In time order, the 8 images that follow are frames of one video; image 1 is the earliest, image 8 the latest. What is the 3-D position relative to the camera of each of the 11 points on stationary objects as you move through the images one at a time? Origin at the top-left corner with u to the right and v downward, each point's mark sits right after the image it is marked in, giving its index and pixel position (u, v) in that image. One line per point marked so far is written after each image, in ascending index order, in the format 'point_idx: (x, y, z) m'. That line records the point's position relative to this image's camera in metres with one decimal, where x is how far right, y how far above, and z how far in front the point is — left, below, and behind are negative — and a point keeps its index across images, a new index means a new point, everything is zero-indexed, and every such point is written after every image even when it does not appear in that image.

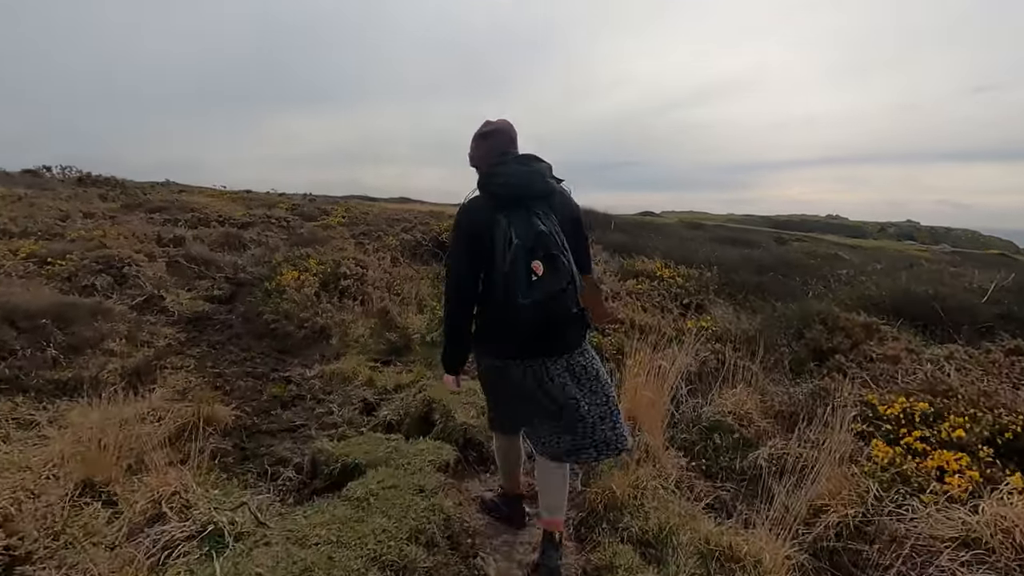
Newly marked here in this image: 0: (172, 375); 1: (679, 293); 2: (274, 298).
0: (-3.7, -1.0, +5.8) m
1: (+2.7, -0.1, +8.7) m
2: (-3.6, -0.1, +8.2) m
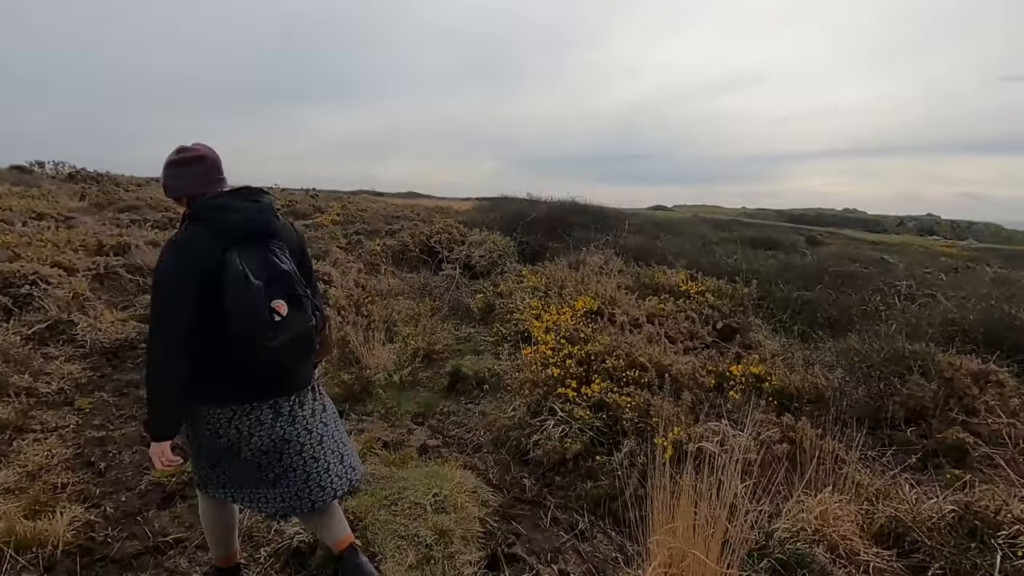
0: (-3.8, -1.3, +4.2) m
1: (+2.6, -0.4, +7.0) m
2: (-3.7, -0.4, +6.6) m
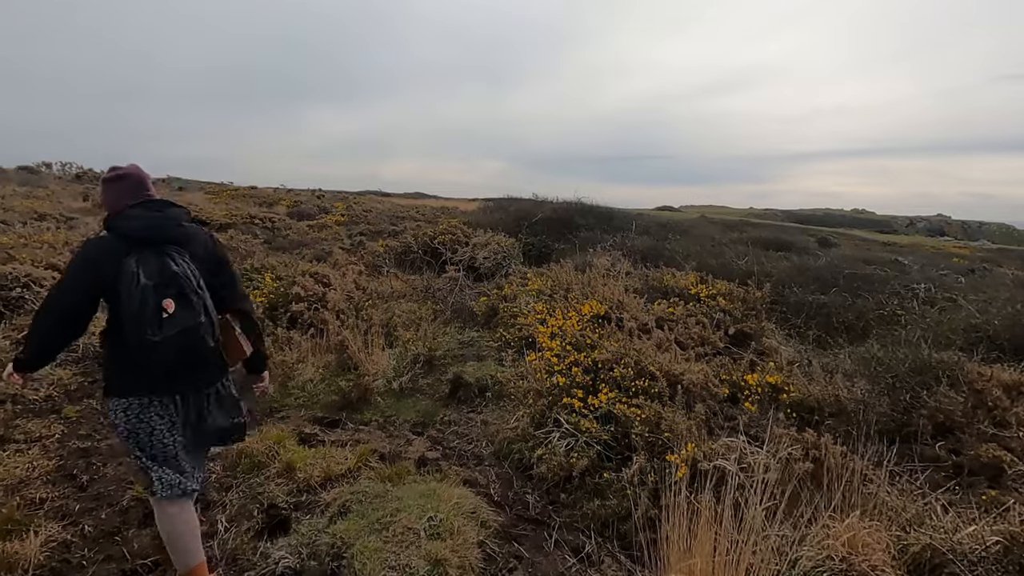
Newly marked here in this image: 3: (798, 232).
0: (-3.8, -1.3, +4.1) m
1: (+2.6, -0.4, +6.8) m
2: (-3.7, -0.5, +6.5) m
3: (+8.7, +1.7, +16.2) m
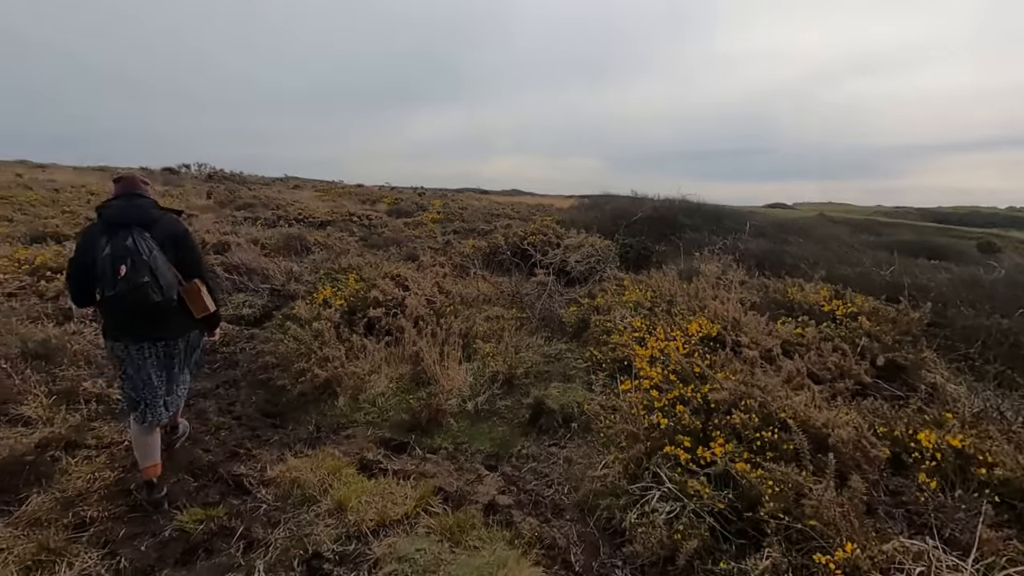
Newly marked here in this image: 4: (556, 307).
0: (-3.2, -1.3, +3.9) m
1: (+3.6, -0.6, +5.5) m
2: (-2.7, -0.5, +6.3) m
3: (+11.3, +1.4, +13.7) m
4: (+0.7, -0.3, +8.0) m
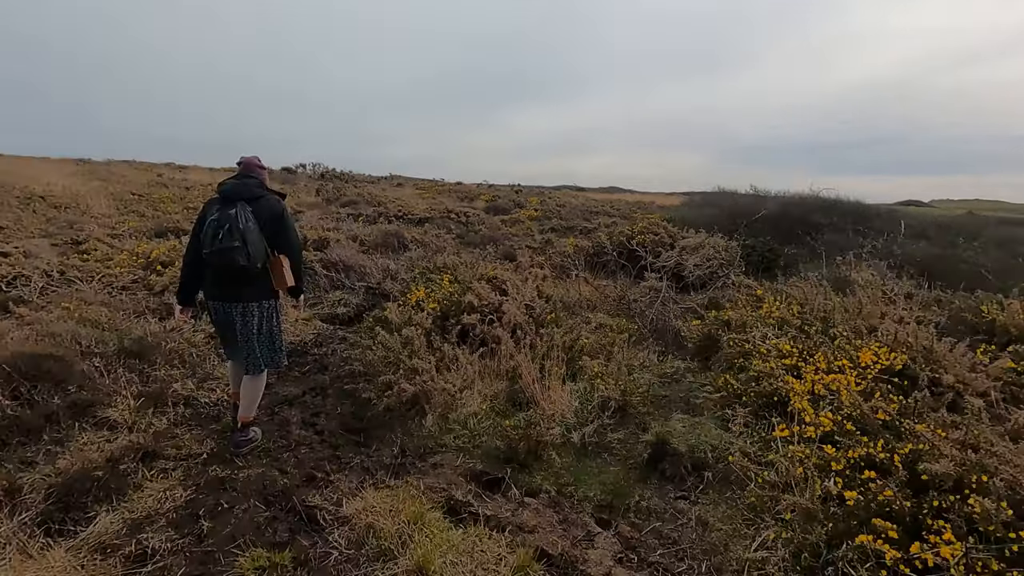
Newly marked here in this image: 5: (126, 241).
0: (-2.5, -1.3, +3.6) m
1: (+4.5, -0.8, +3.9) m
2: (-1.5, -0.5, +5.8) m
3: (+13.5, +1.0, +10.7) m
4: (+2.1, -0.4, +7.0) m
5: (-6.4, +0.8, +8.9) m
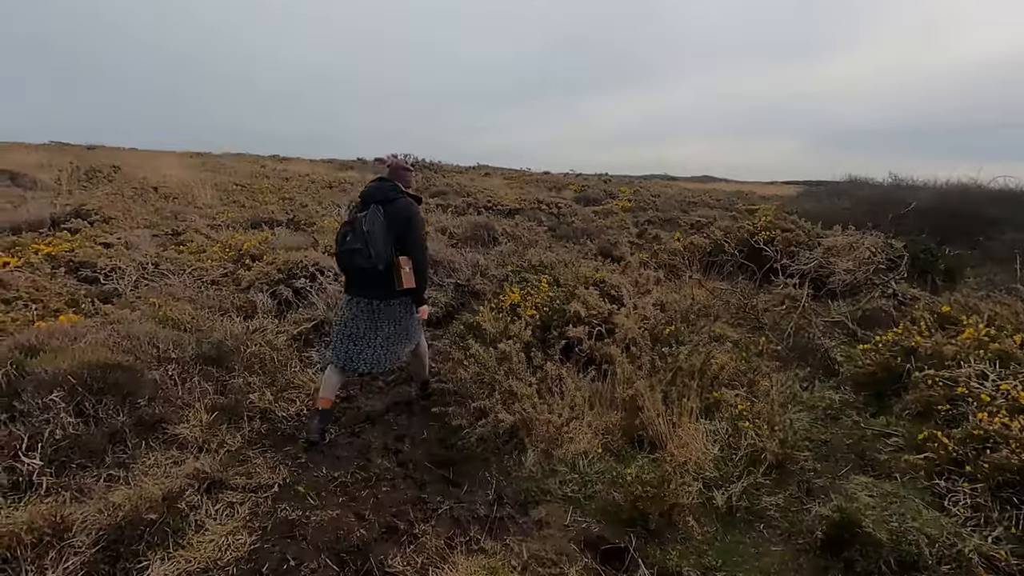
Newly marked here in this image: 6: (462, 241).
0: (-1.7, -1.4, +3.1) m
1: (+5.2, -1.0, +2.4) m
2: (-0.4, -0.5, +5.1) m
3: (+15.2, +0.6, +7.7) m
4: (+3.3, -0.5, +5.7) m
5: (-4.8, +0.9, +8.9) m
6: (-1.0, +1.0, +10.8) m
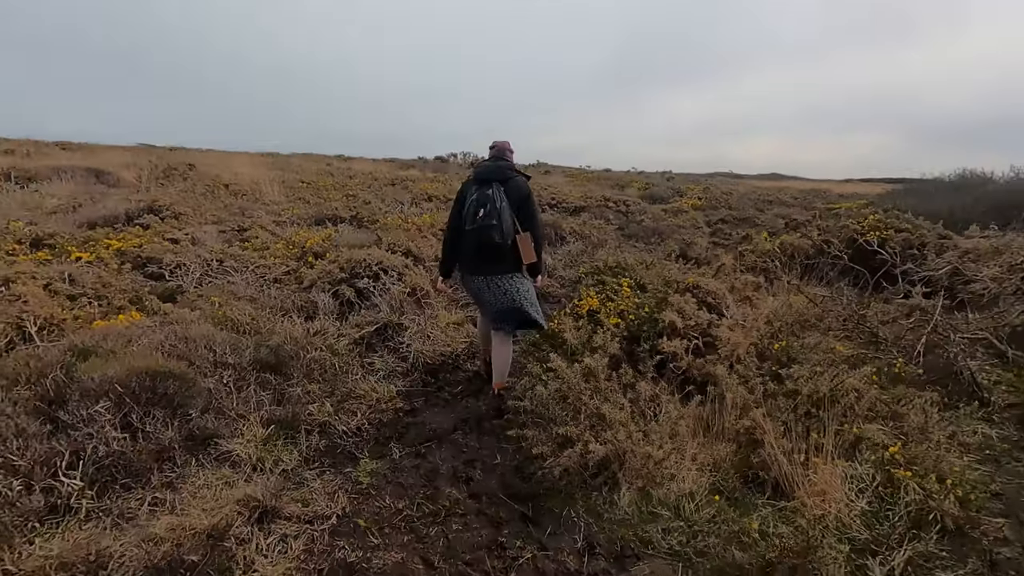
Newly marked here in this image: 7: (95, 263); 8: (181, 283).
0: (-1.3, -1.4, +2.7) m
1: (+5.6, -1.2, +1.2) m
2: (+0.3, -0.6, +4.6) m
3: (+16.1, +0.3, +5.5) m
4: (+4.0, -0.6, +4.8) m
5: (-3.7, +1.0, +8.7) m
6: (+0.3, +0.9, +10.2) m
7: (-4.6, +0.3, +5.9) m
8: (-3.5, 0.0, +5.7) m
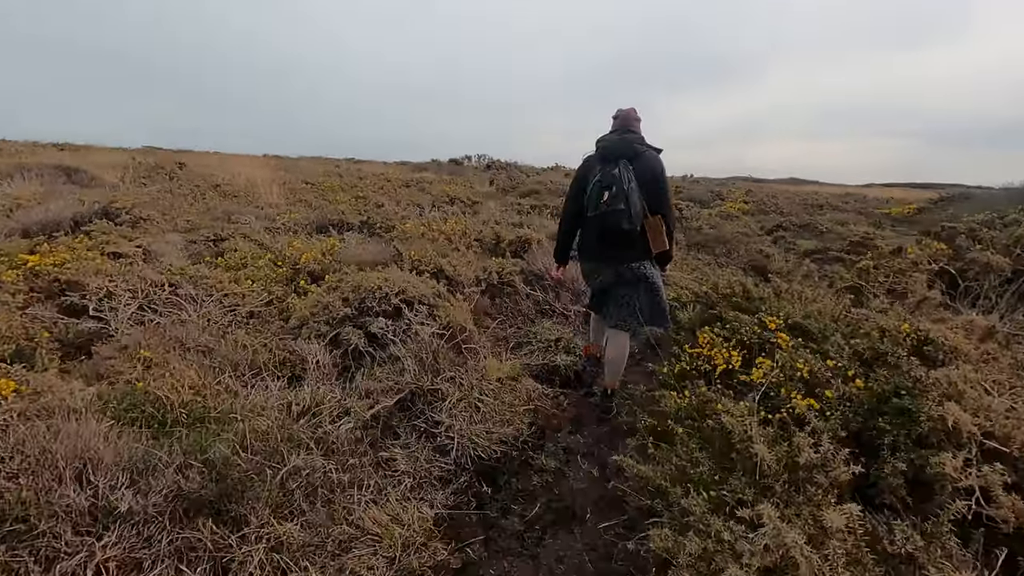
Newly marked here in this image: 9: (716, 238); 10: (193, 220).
0: (-0.7, -1.7, +0.7) m
1: (+6.2, -1.5, -0.8) m
2: (+0.9, -0.9, +2.6) m
3: (+16.7, 0.0, +3.3) m
4: (+4.6, -0.9, +2.7) m
5: (-3.0, +0.6, +6.8) m
6: (+1.0, +0.6, +8.2) m
7: (-4.0, 0.0, +4.0) m
8: (-2.9, -0.3, +3.7) m
9: (+3.9, +0.9, +10.1) m
10: (-4.2, +0.9, +7.1) m
